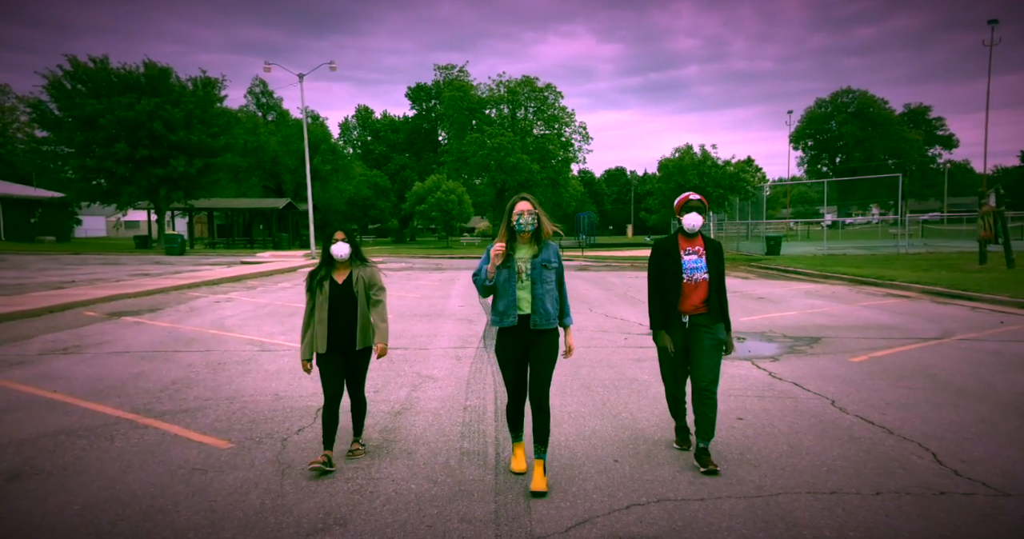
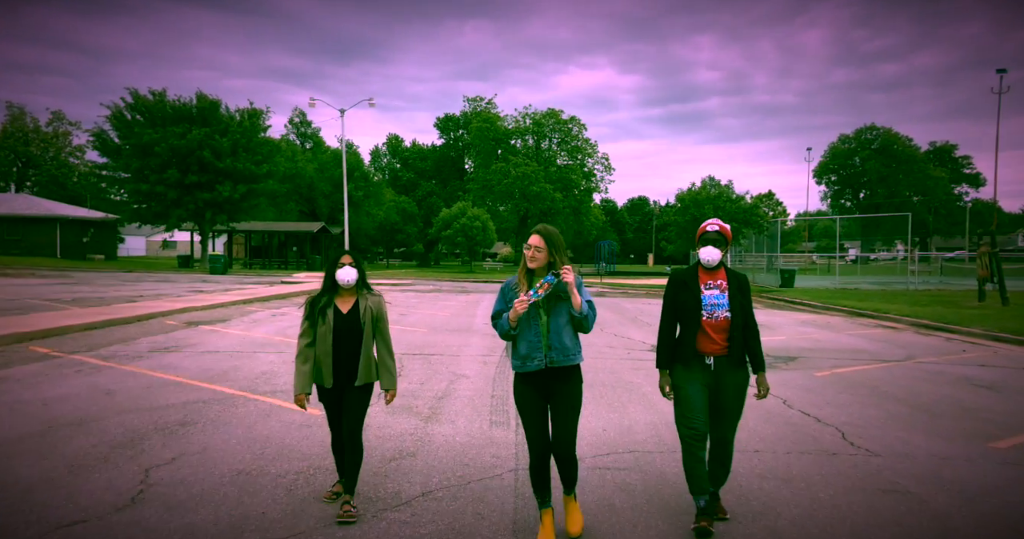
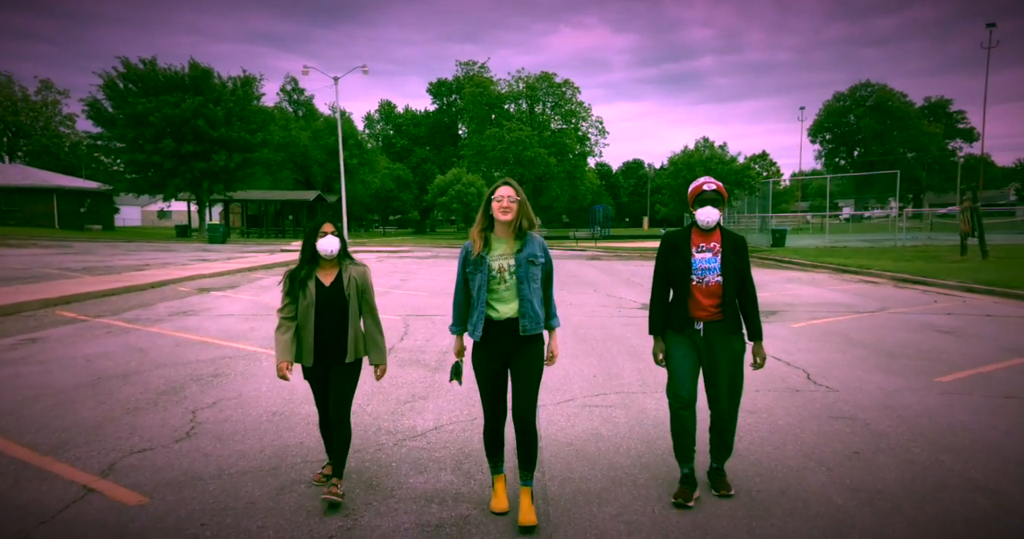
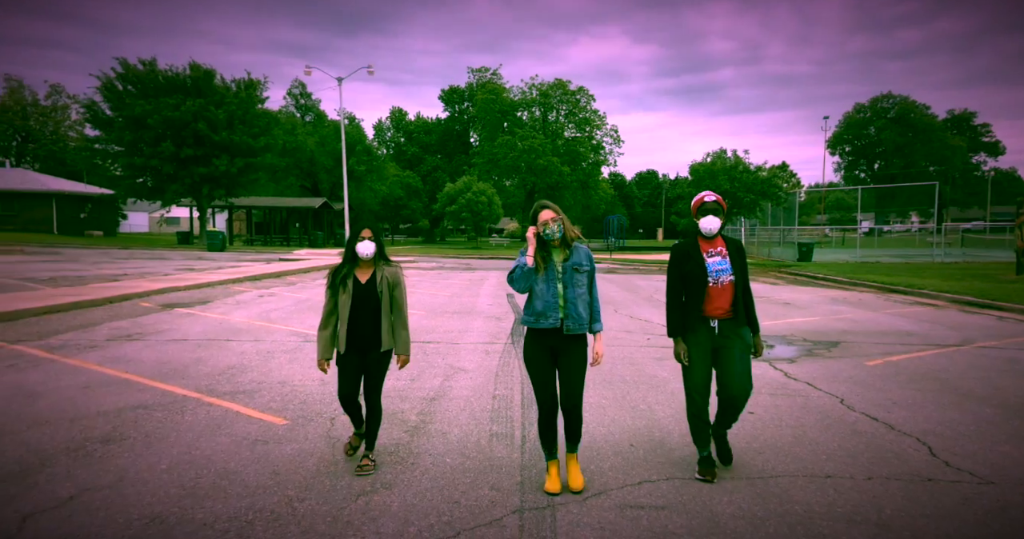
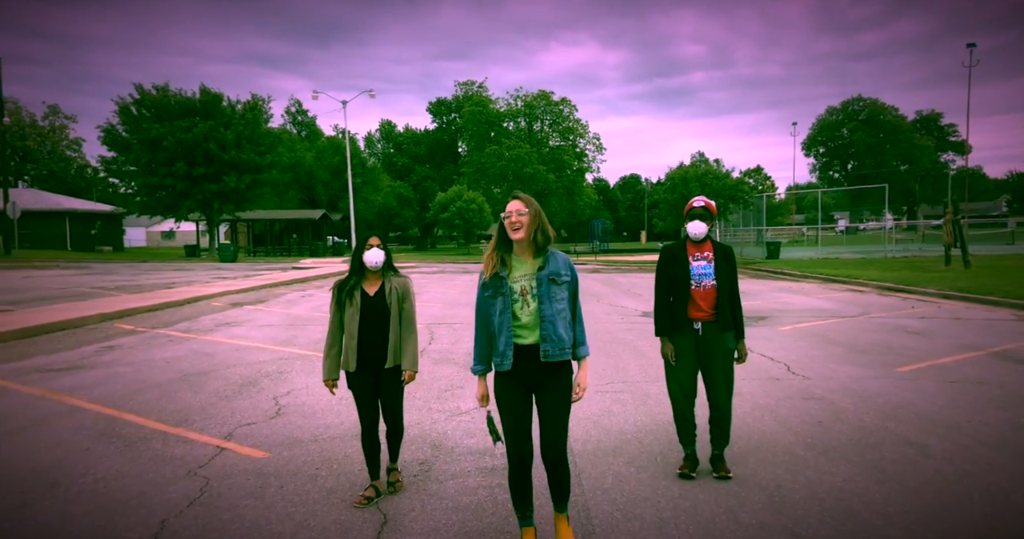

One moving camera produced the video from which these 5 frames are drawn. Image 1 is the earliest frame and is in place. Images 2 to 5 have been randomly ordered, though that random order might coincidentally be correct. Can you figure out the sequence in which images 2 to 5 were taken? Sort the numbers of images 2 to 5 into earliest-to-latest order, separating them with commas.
4, 2, 3, 5
